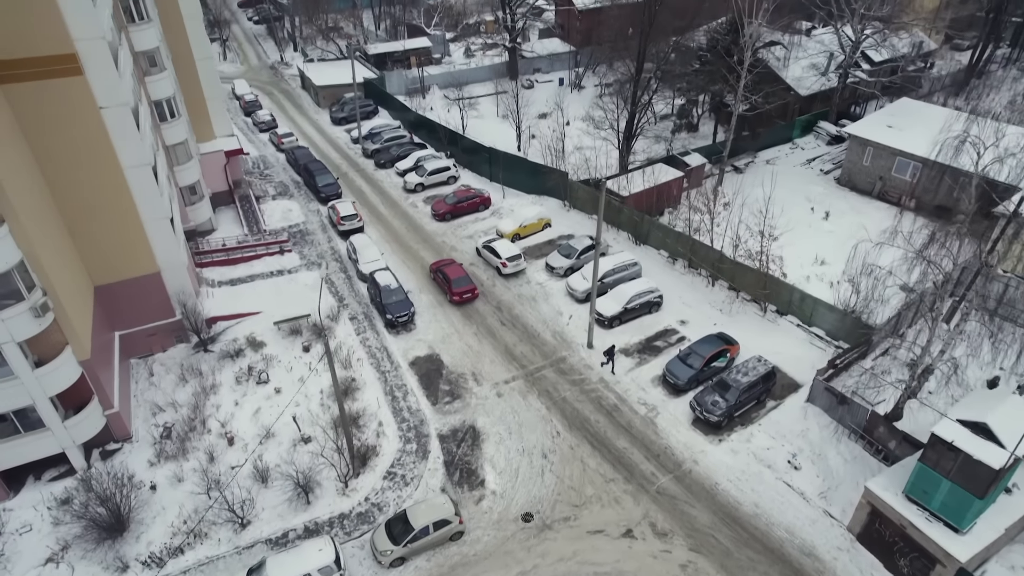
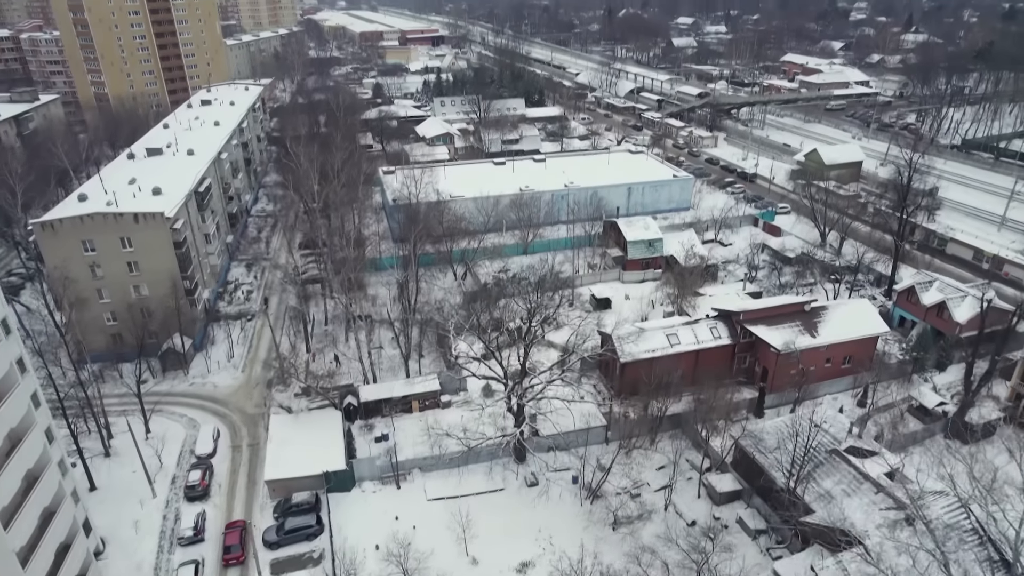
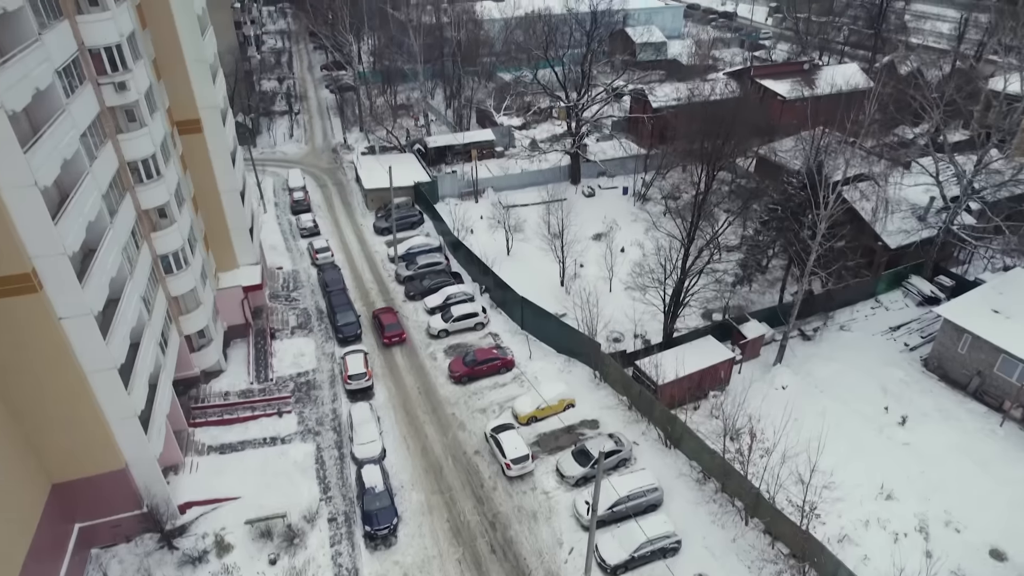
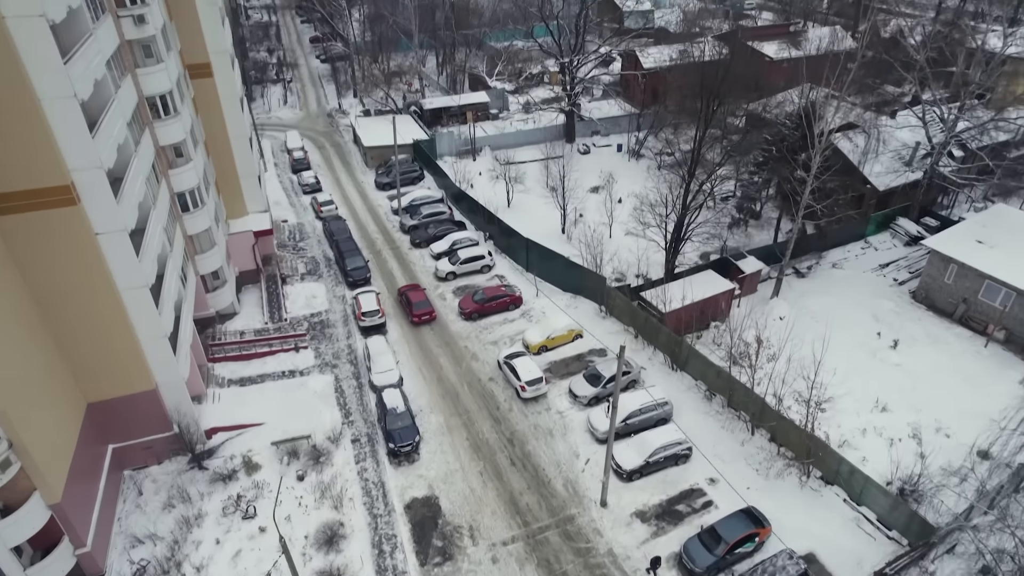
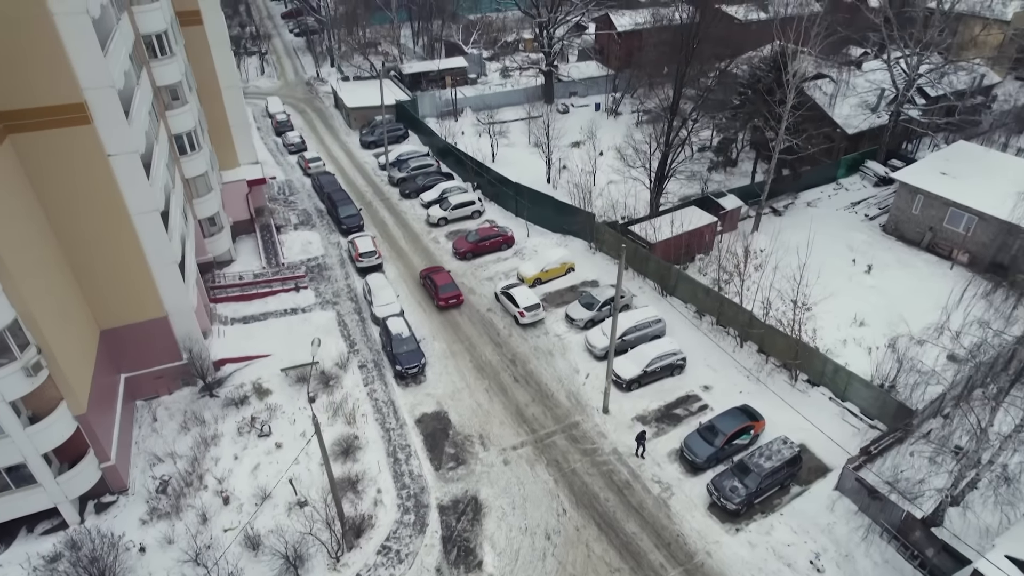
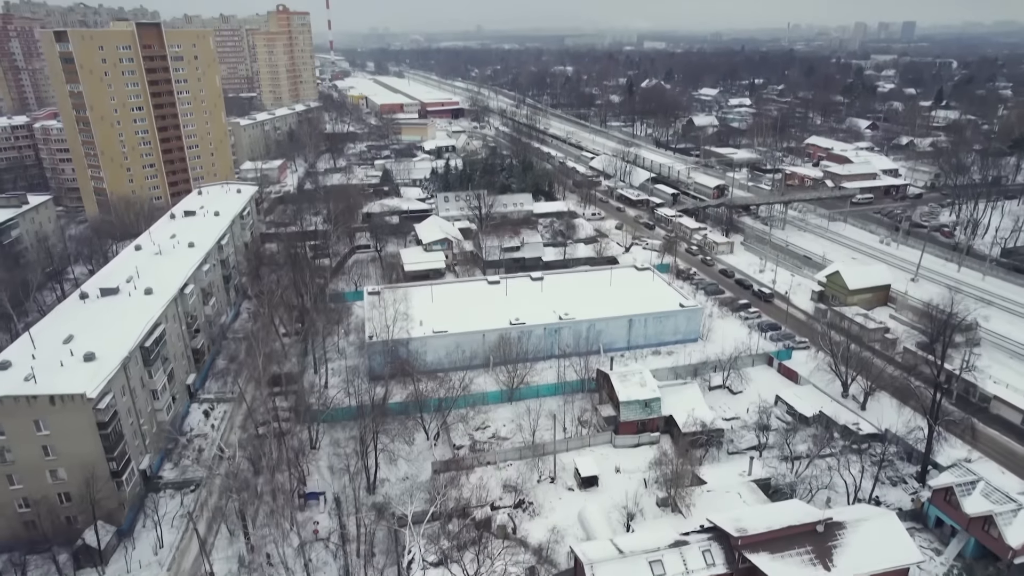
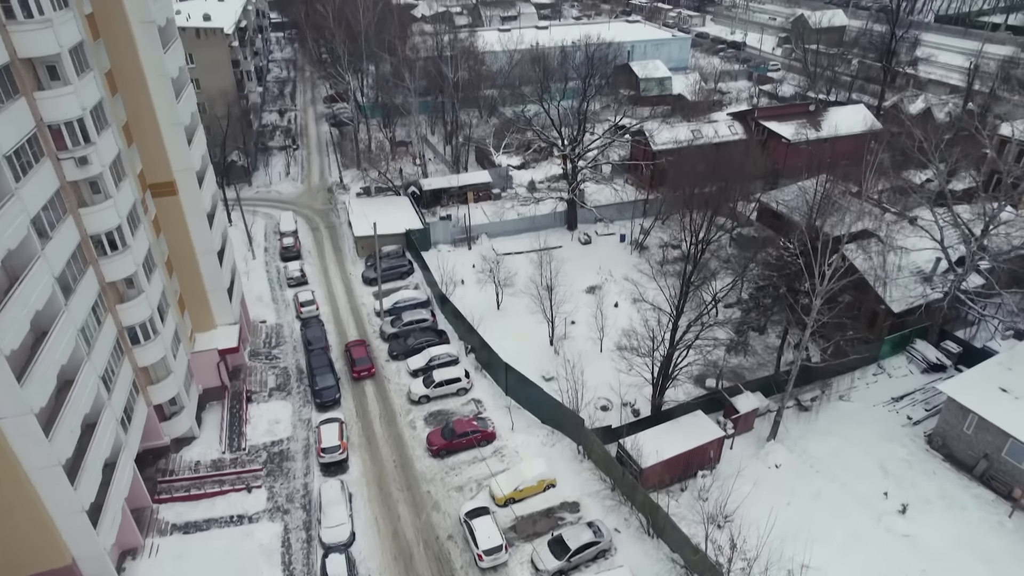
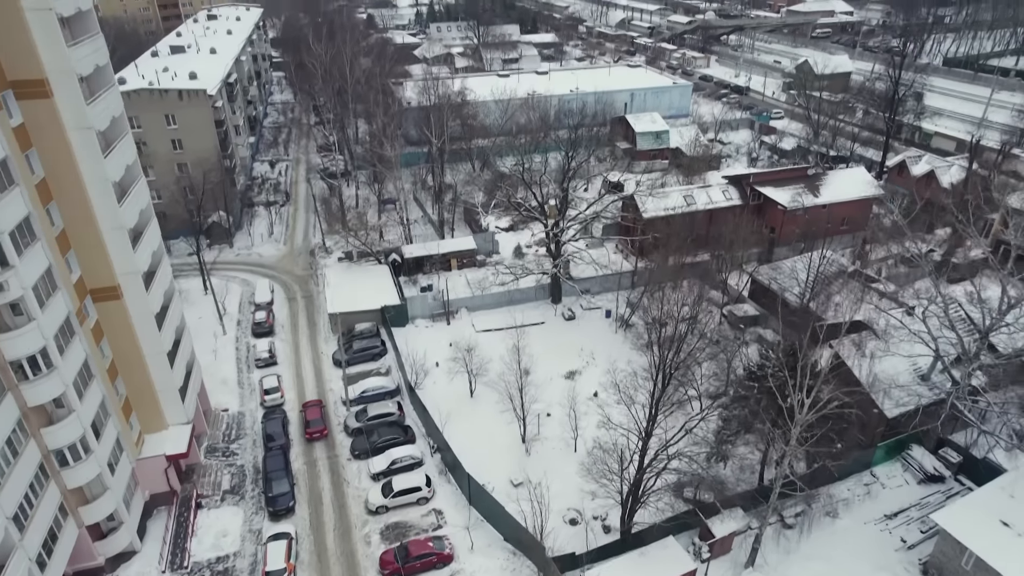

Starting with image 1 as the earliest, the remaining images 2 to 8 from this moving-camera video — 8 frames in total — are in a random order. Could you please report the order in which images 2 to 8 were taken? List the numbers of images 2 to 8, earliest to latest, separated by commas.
5, 4, 3, 7, 8, 2, 6
